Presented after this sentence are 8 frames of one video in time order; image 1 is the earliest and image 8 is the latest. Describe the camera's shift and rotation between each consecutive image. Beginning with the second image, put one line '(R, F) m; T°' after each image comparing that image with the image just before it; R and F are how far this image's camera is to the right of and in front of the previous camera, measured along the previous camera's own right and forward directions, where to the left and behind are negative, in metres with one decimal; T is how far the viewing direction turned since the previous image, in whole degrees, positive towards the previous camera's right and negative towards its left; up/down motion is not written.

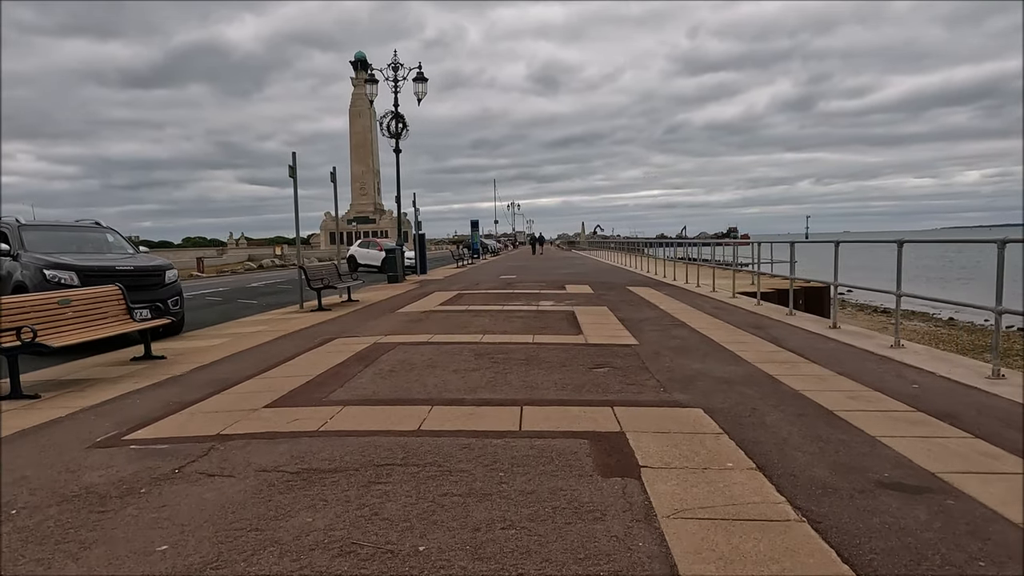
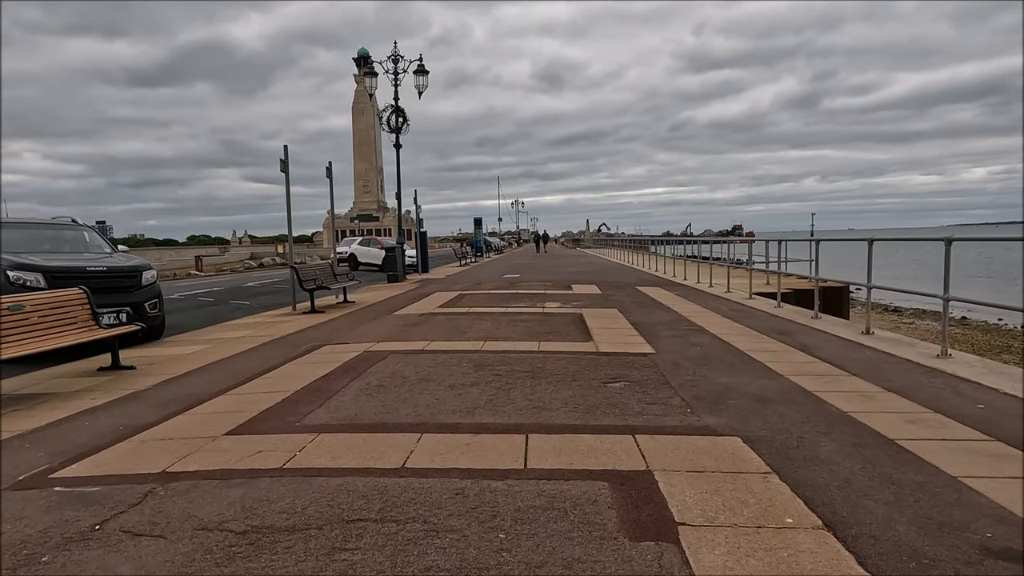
(0.0, +0.8) m; 0°
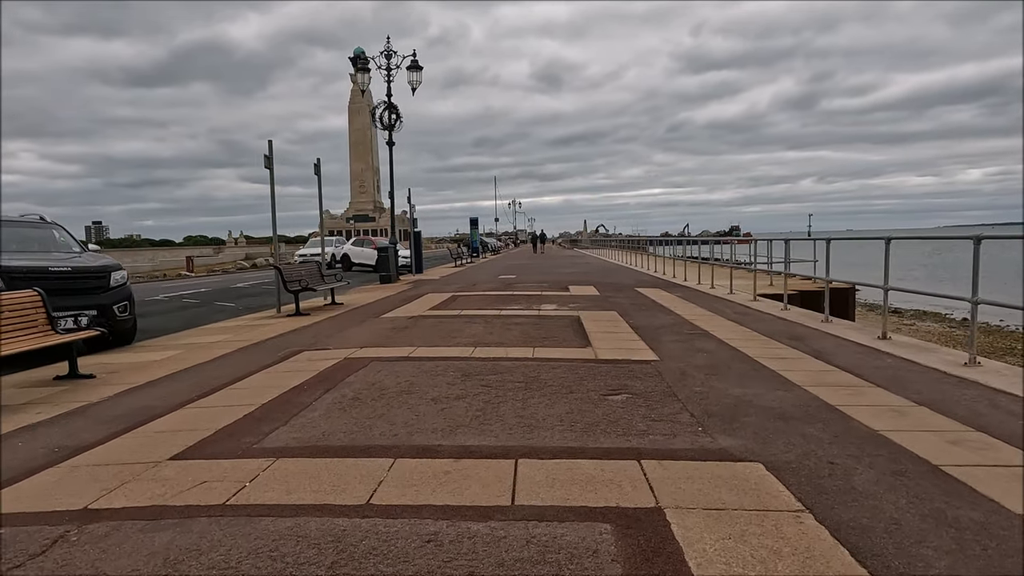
(+0.1, +0.6) m; 0°
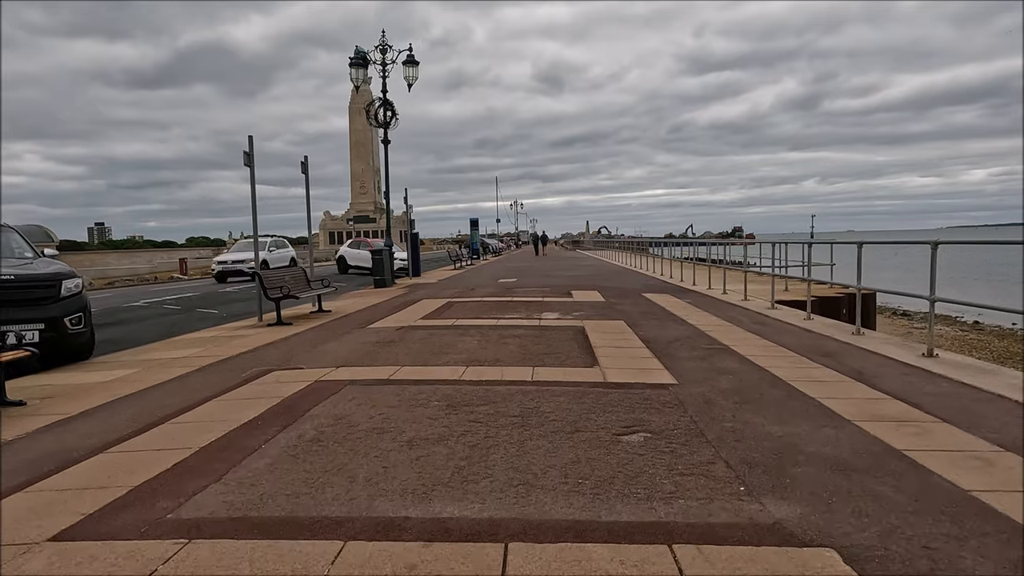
(+0.1, +1.0) m; 0°
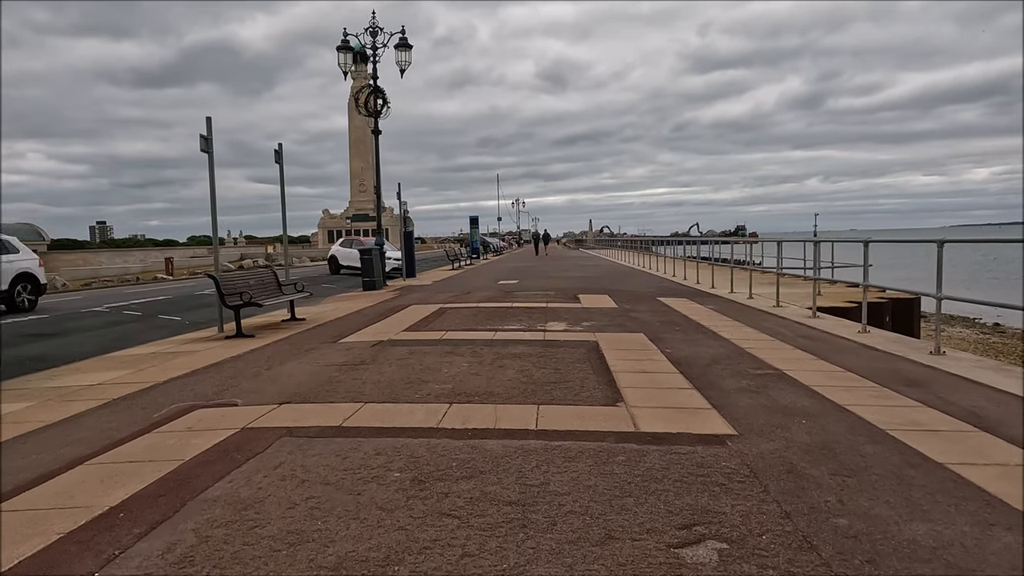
(0.0, +1.8) m; 0°
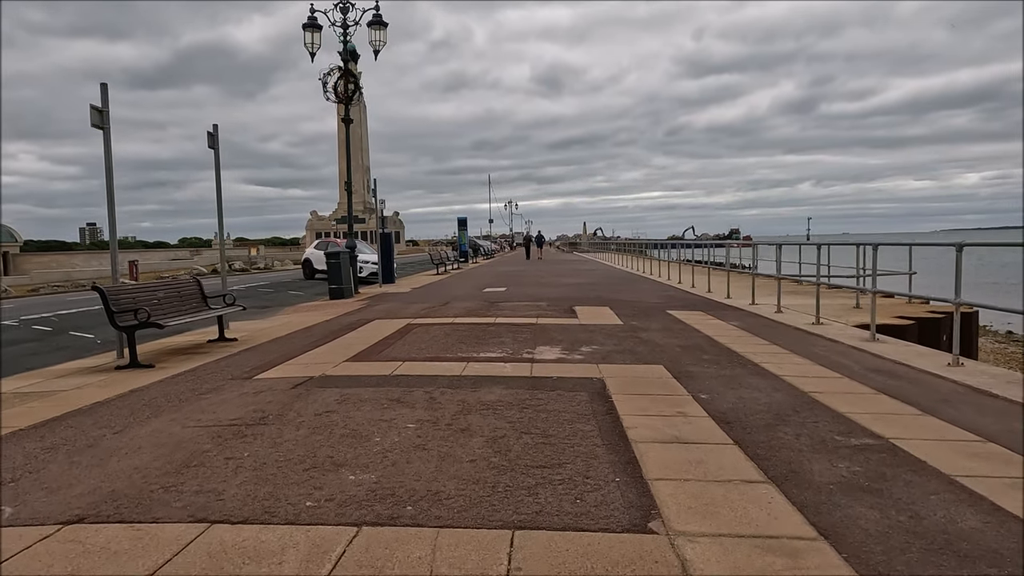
(+0.2, +2.4) m; +1°
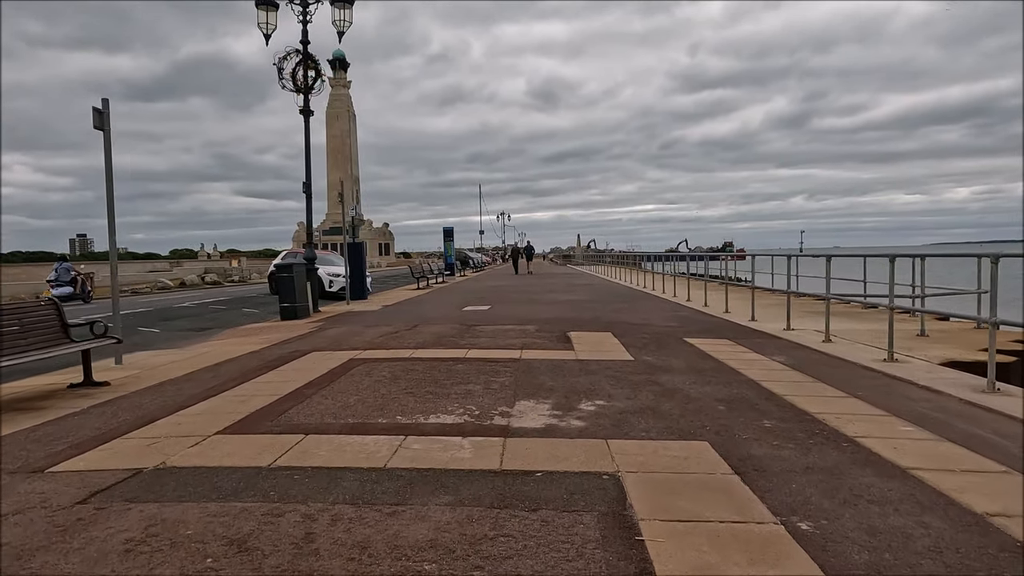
(+0.2, +2.7) m; +1°
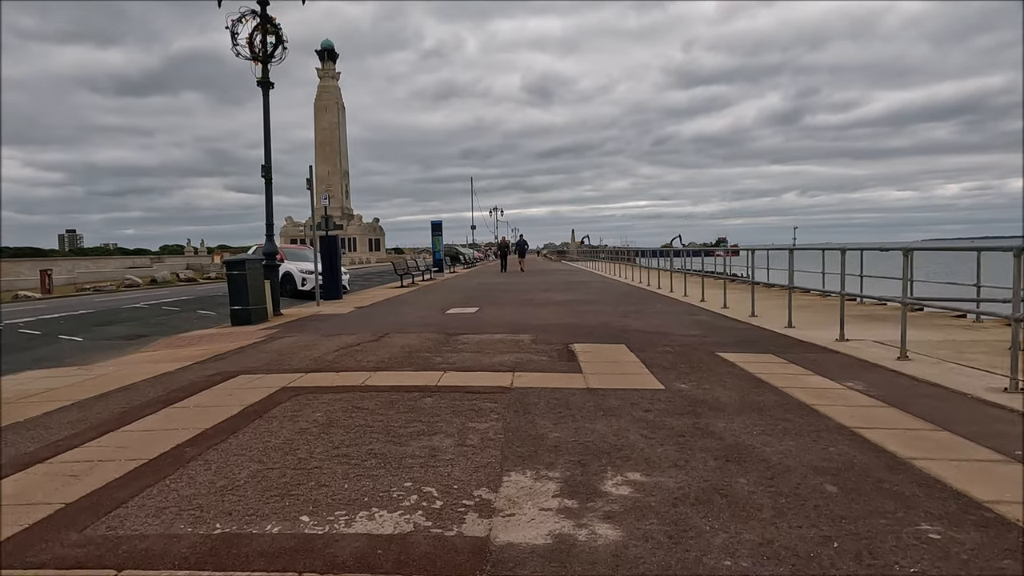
(0.0, +2.2) m; +1°
